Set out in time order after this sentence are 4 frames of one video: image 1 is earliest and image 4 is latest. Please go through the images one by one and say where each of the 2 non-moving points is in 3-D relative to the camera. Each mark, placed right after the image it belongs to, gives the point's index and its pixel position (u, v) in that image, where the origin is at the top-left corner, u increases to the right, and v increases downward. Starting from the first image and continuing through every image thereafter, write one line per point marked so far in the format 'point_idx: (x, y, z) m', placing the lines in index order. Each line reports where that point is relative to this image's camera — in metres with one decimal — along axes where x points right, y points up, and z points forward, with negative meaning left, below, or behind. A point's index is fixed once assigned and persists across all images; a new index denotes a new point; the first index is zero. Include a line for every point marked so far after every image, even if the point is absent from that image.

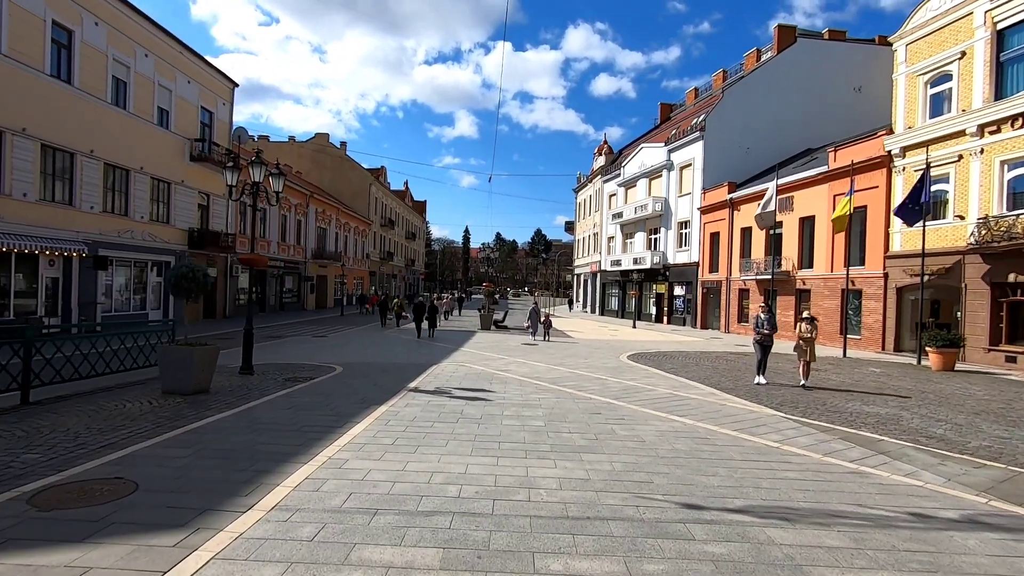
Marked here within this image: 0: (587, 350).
0: (+2.2, -1.9, +16.8) m
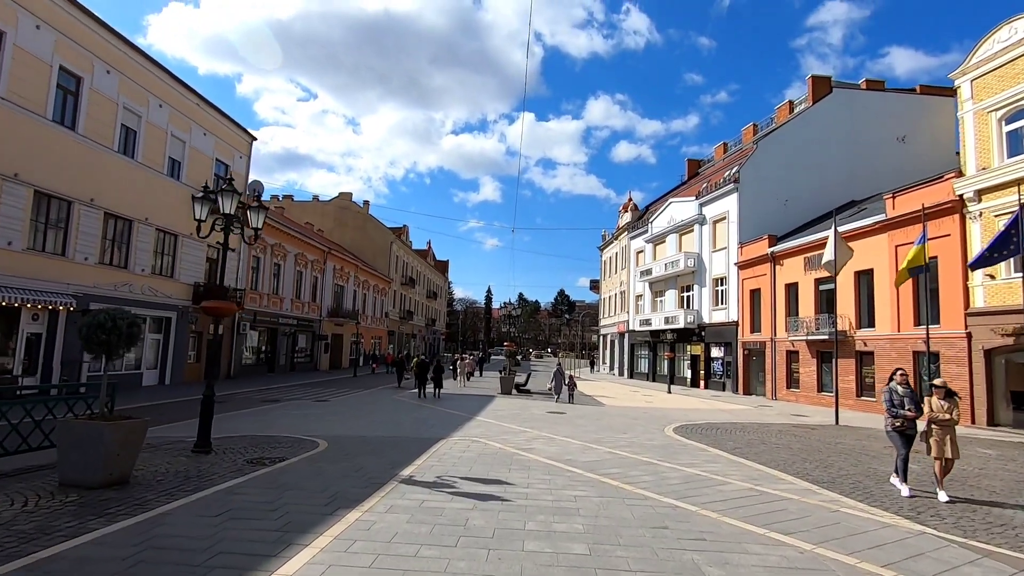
0: (+2.9, -3.4, +14.3) m
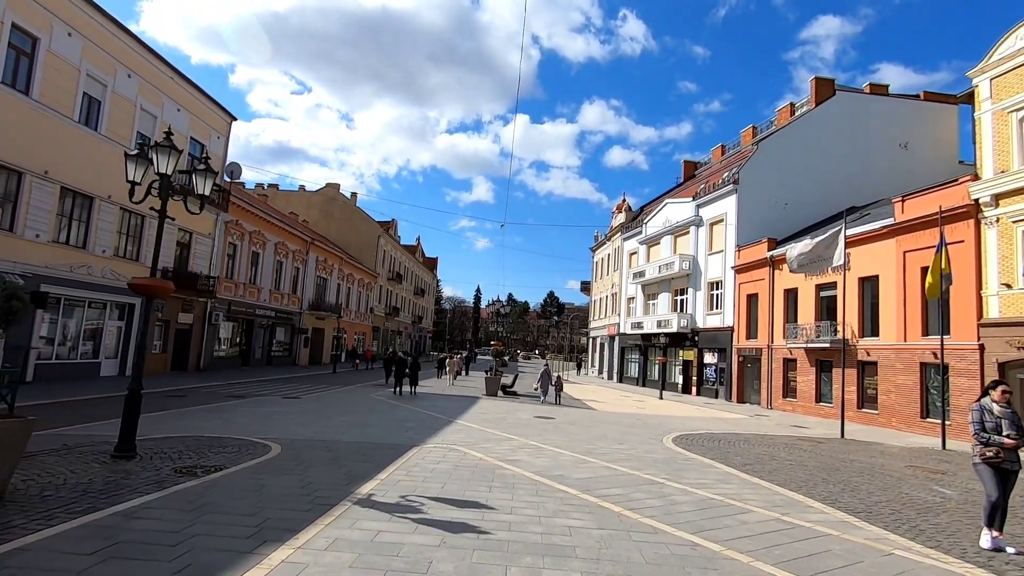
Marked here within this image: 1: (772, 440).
0: (+2.5, -3.3, +13.2) m
1: (+6.6, -3.9, +14.2) m
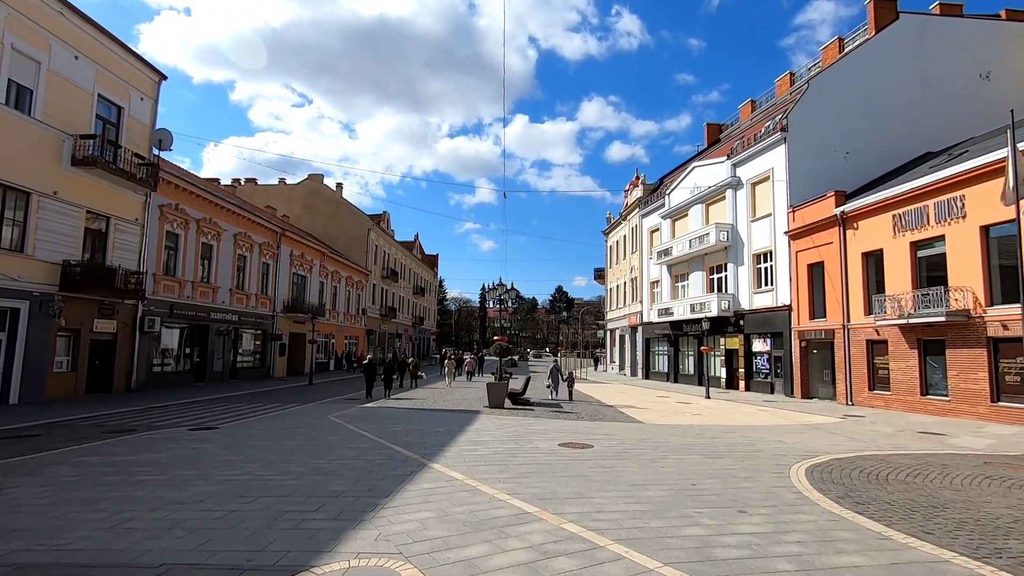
0: (+2.7, -2.5, +7.7) m
1: (+6.8, -2.8, +8.7) m
